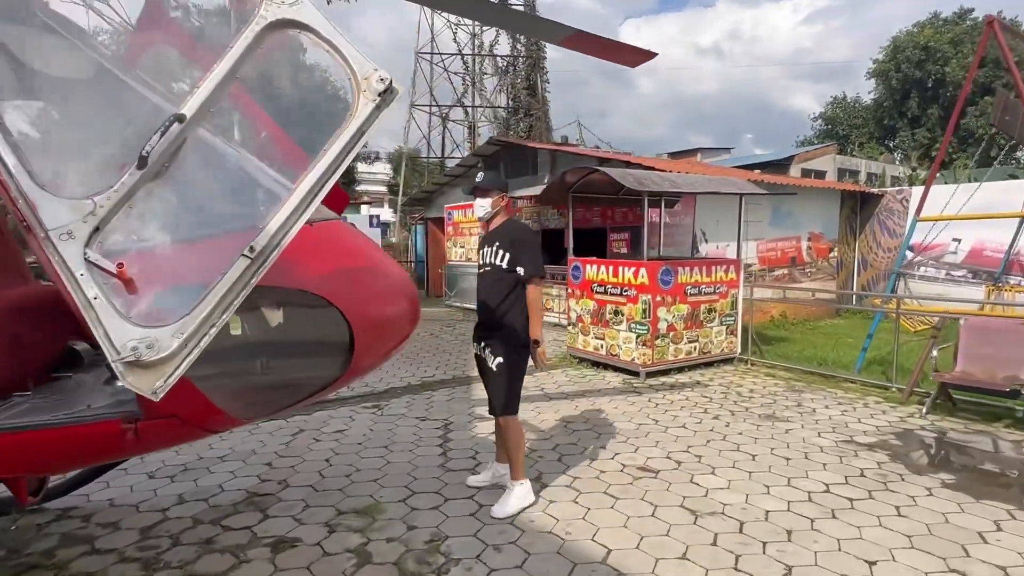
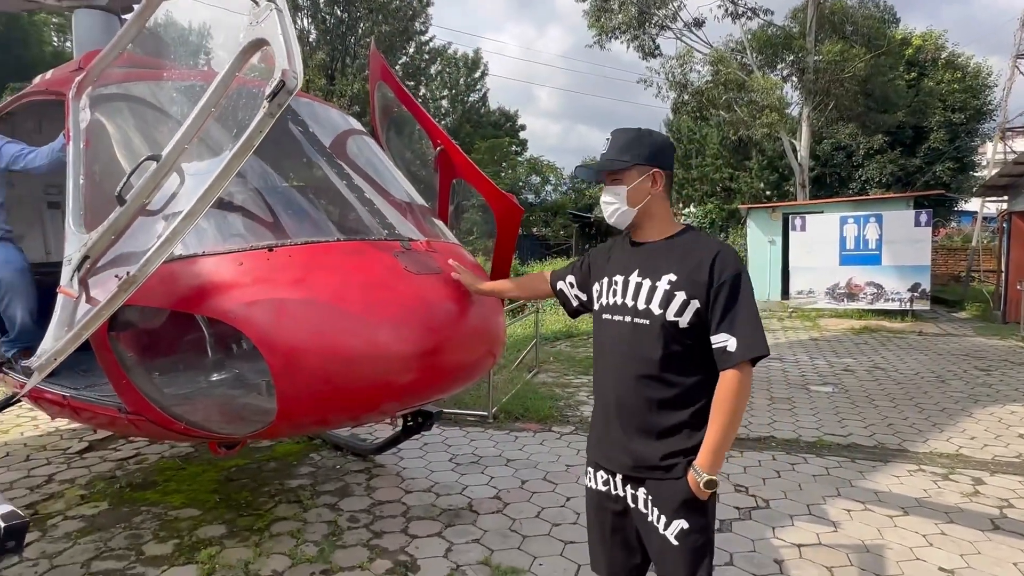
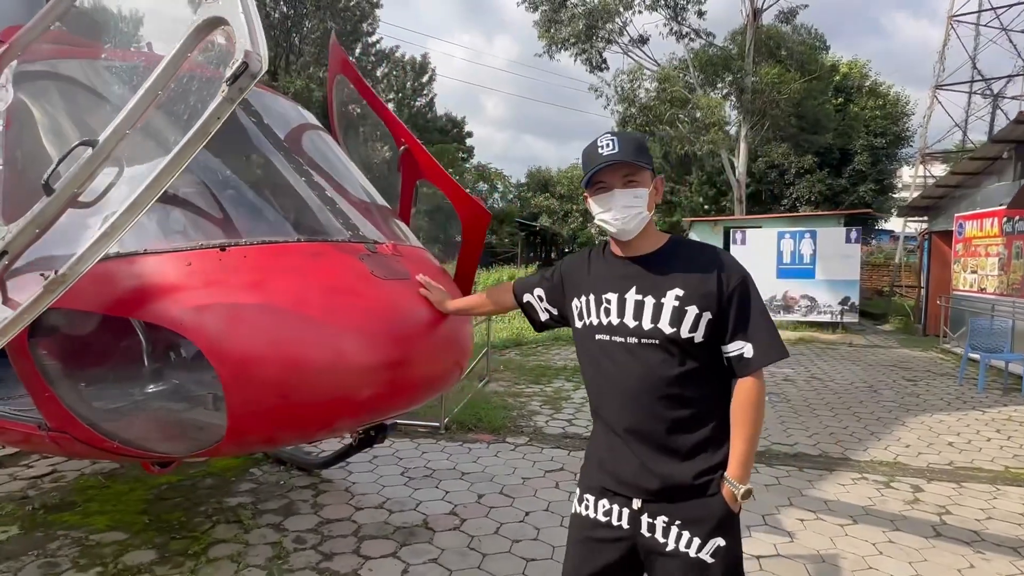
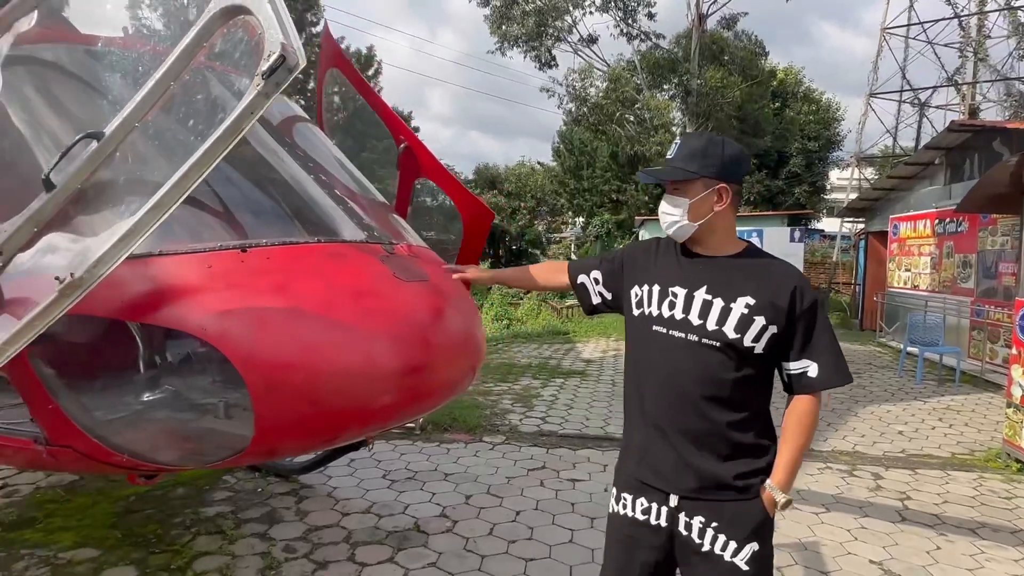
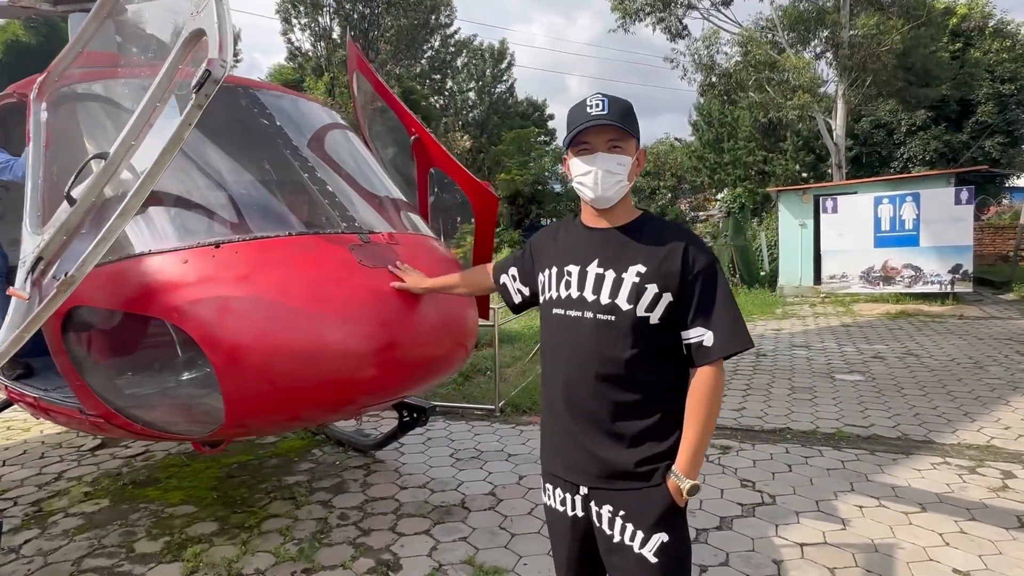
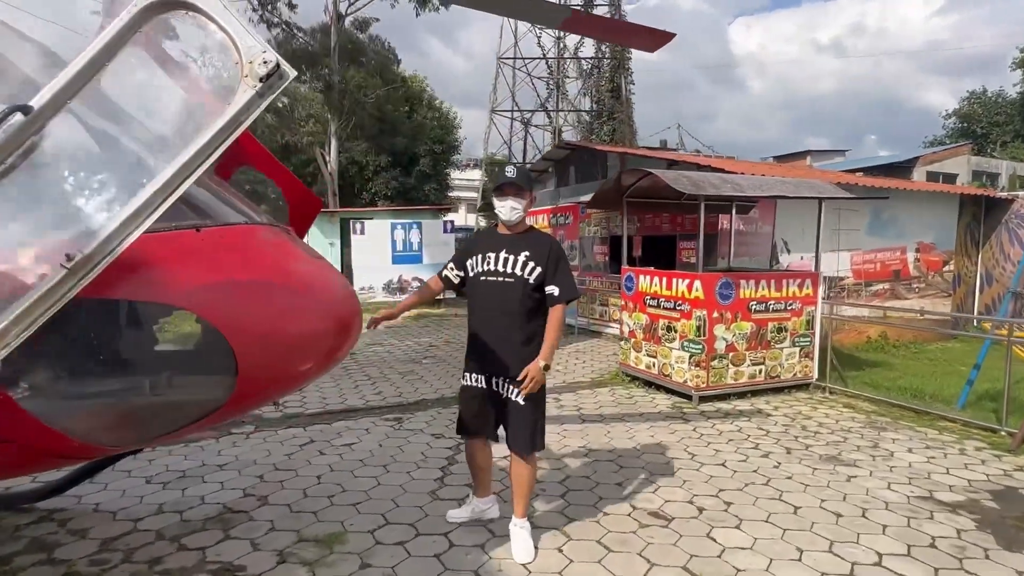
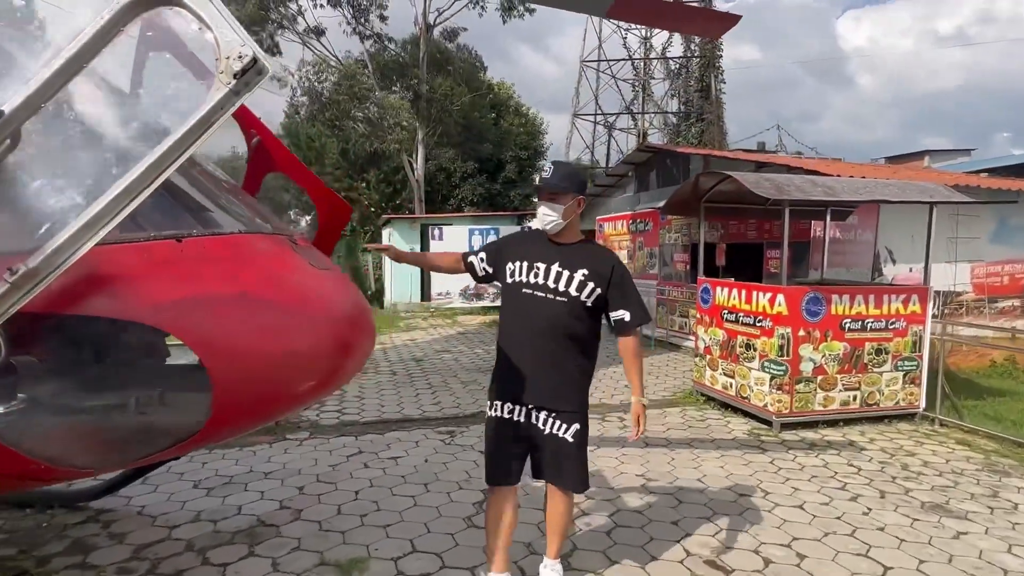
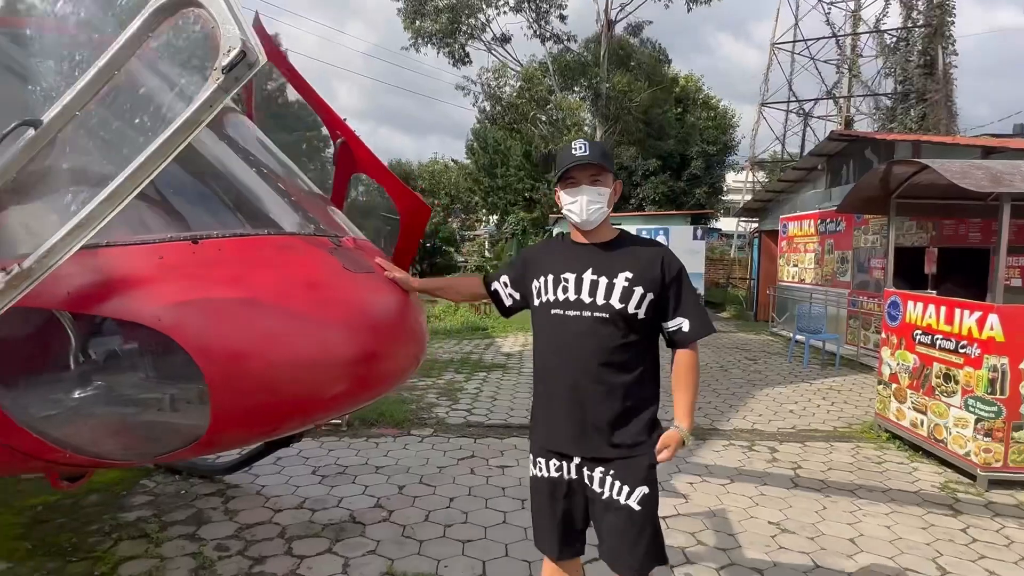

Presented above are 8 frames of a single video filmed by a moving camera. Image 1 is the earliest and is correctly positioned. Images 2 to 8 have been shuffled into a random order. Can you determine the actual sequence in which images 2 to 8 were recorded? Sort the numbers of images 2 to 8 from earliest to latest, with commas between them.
6, 7, 8, 4, 3, 2, 5
